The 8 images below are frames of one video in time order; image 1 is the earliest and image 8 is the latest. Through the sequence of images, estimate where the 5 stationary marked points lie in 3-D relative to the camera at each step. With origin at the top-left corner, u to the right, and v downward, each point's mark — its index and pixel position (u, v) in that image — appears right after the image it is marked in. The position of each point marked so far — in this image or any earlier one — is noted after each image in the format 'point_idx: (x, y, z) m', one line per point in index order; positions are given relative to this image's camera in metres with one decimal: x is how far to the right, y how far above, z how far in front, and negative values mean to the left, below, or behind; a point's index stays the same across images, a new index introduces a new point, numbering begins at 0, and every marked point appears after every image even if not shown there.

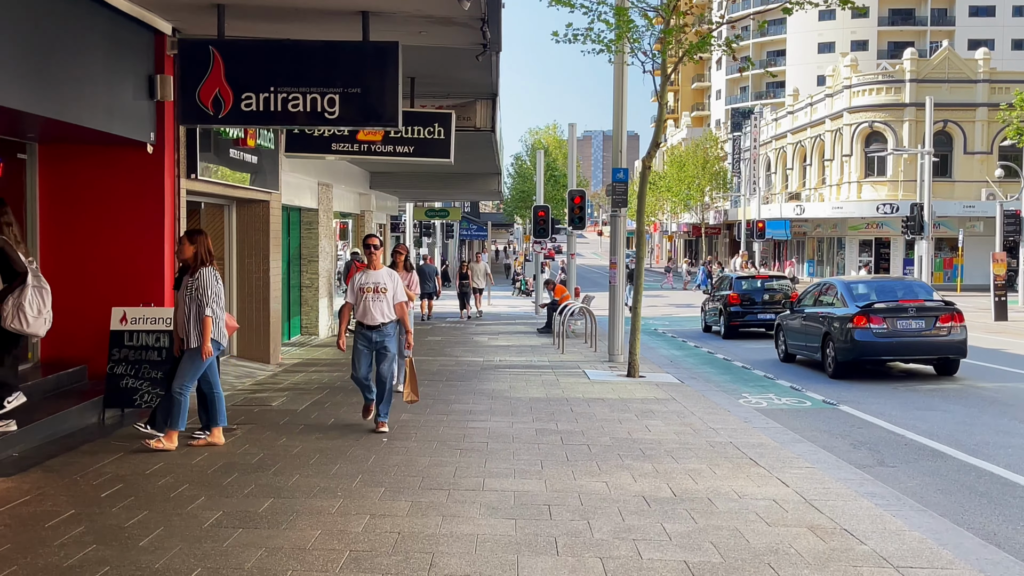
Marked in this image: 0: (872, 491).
0: (+2.2, -1.2, +6.5) m
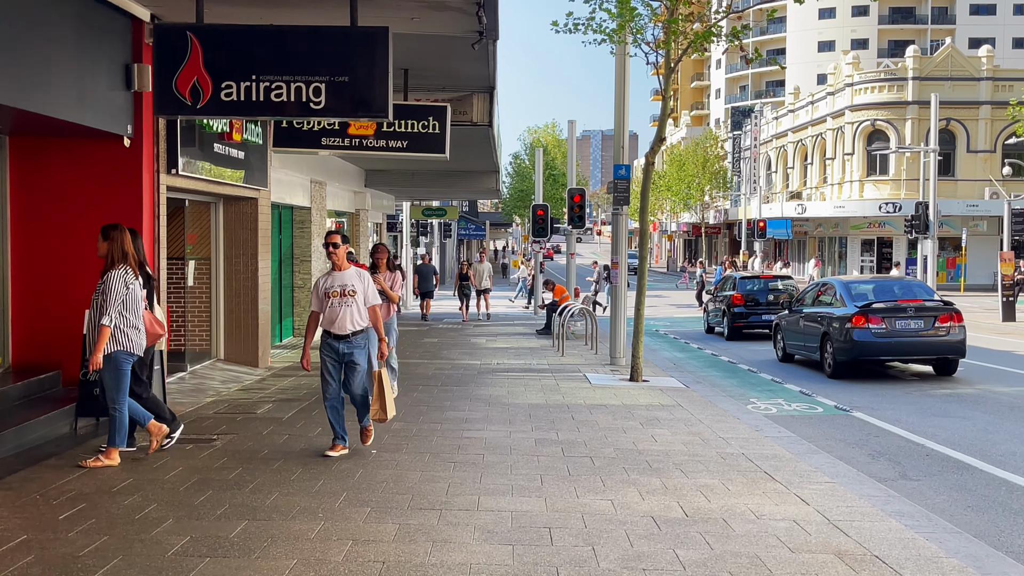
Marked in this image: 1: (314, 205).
0: (+2.2, -1.2, +6.0) m
1: (-3.3, +1.4, +18.0) m
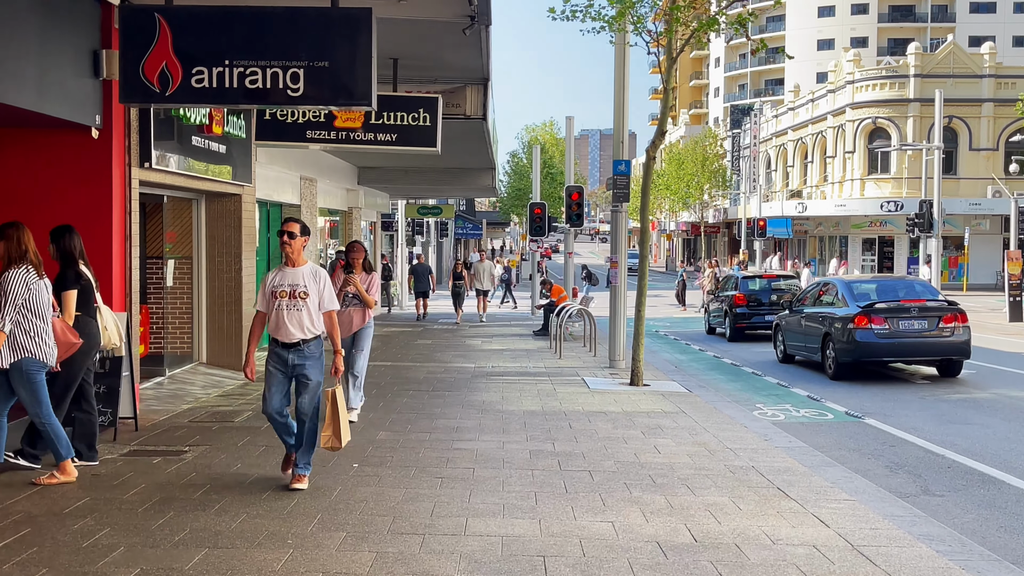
0: (+2.1, -1.2, +5.5) m
1: (-3.4, +1.4, +17.5) m
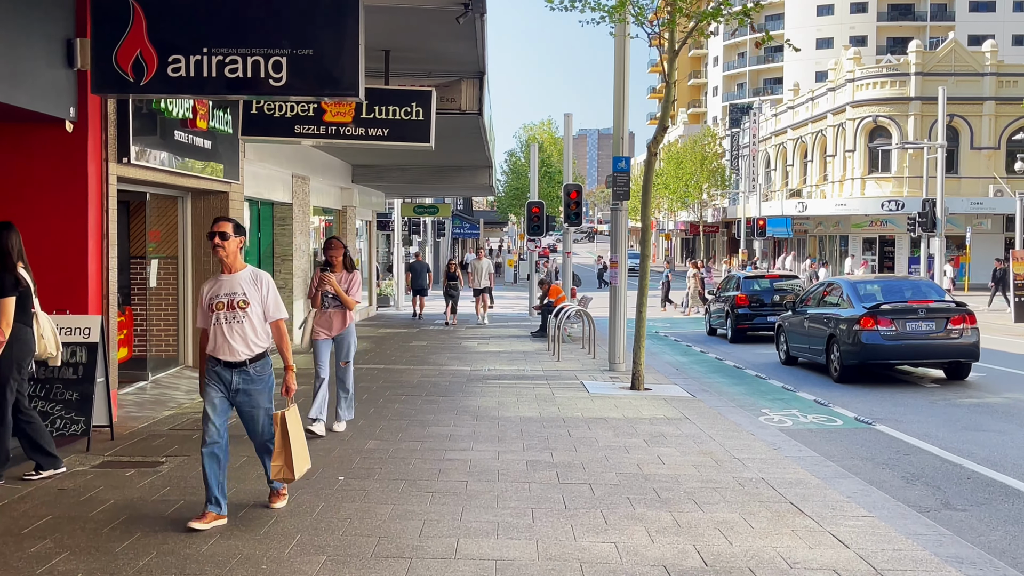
0: (+2.1, -1.3, +5.1) m
1: (-3.5, +1.4, +17.1) m
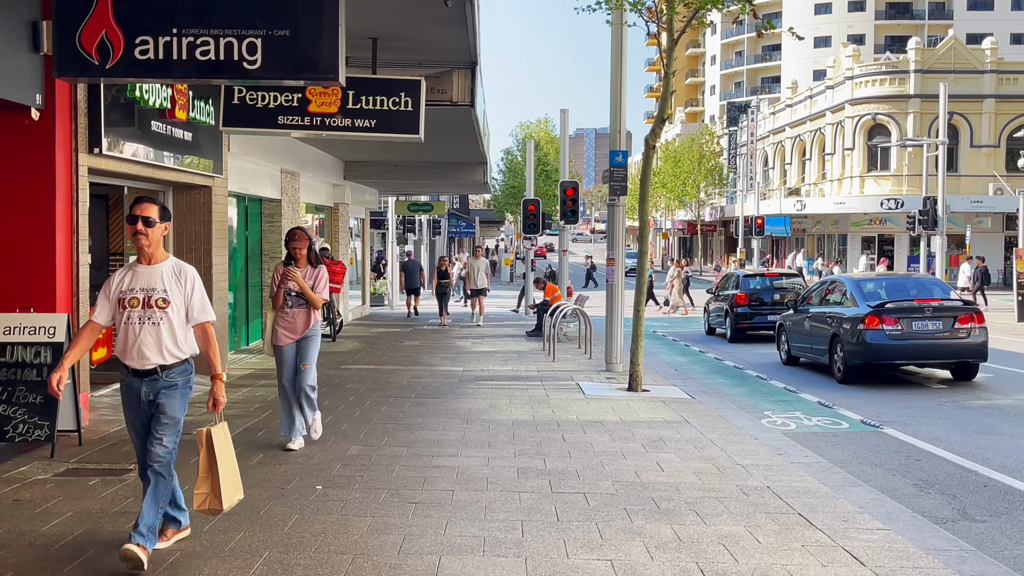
0: (+2.1, -1.2, +4.7) m
1: (-3.5, +1.4, +16.6) m
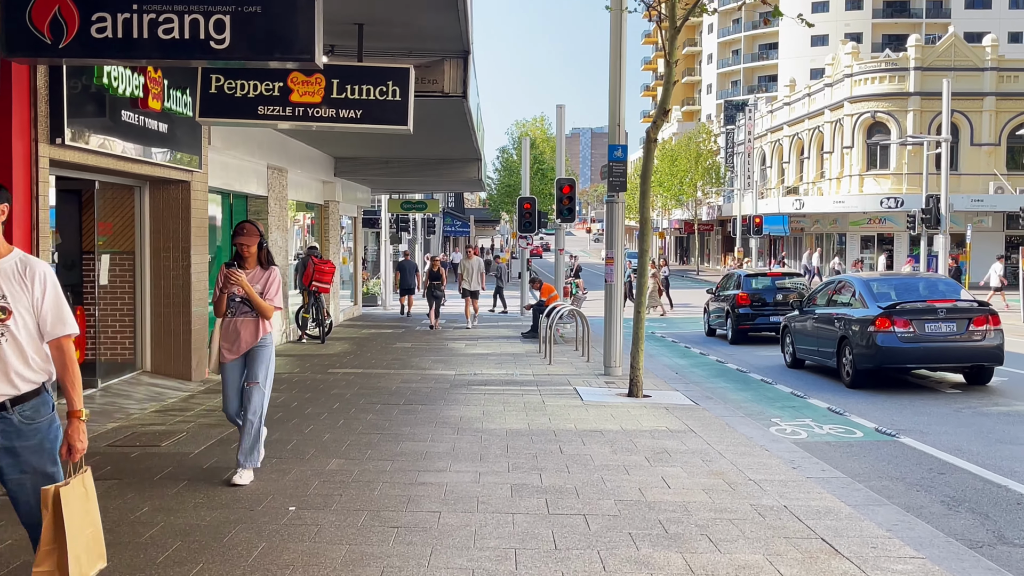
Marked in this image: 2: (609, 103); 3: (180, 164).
0: (+2.0, -1.2, +4.2) m
1: (-3.6, +1.4, +16.1) m
2: (+1.1, +2.2, +12.7) m
3: (-3.2, +1.2, +10.3) m
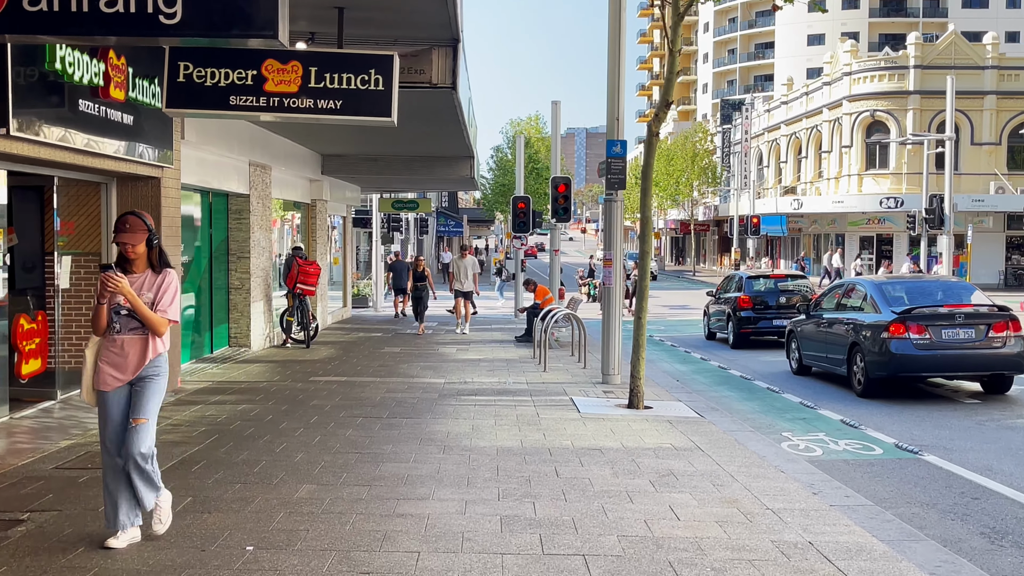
0: (+2.0, -1.3, +3.5) m
1: (-3.7, +1.4, +15.4) m
2: (+1.1, +2.2, +12.0) m
3: (-3.3, +1.2, +9.6) m
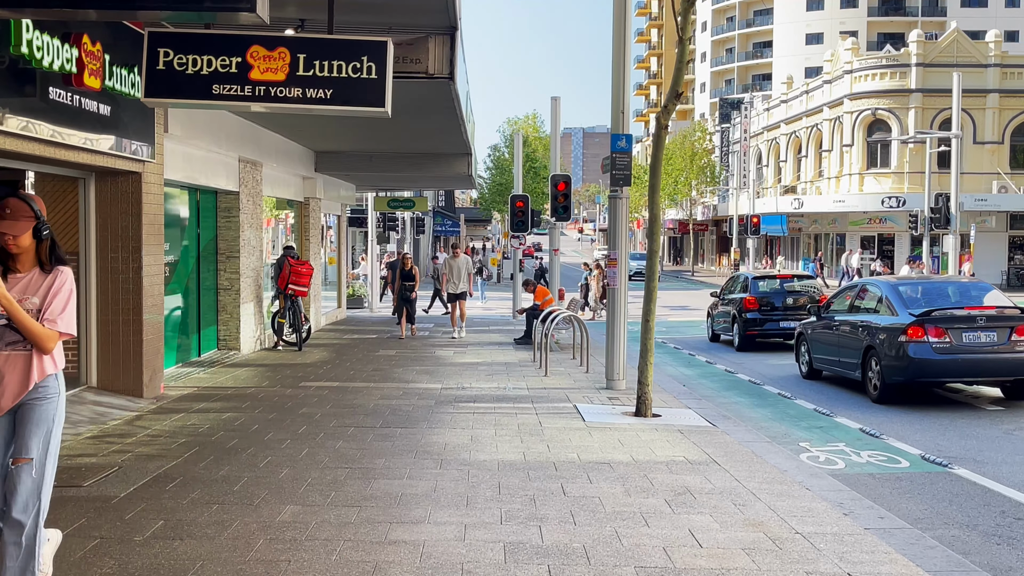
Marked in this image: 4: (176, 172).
0: (+2.0, -1.3, +3.0) m
1: (-3.7, +1.4, +14.9) m
2: (+1.1, +2.1, +11.5) m
3: (-3.3, +1.1, +9.0) m
4: (-3.6, +1.3, +11.6) m
